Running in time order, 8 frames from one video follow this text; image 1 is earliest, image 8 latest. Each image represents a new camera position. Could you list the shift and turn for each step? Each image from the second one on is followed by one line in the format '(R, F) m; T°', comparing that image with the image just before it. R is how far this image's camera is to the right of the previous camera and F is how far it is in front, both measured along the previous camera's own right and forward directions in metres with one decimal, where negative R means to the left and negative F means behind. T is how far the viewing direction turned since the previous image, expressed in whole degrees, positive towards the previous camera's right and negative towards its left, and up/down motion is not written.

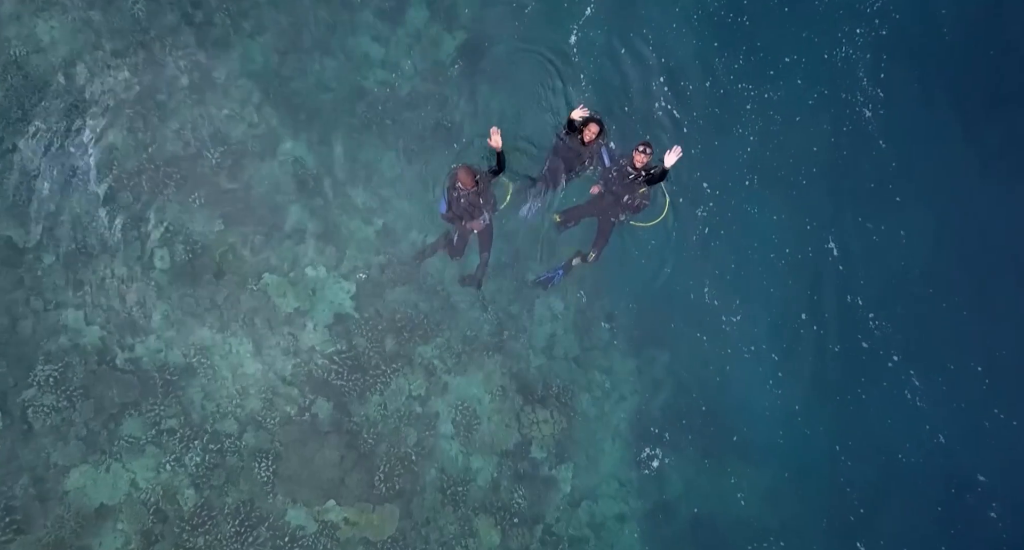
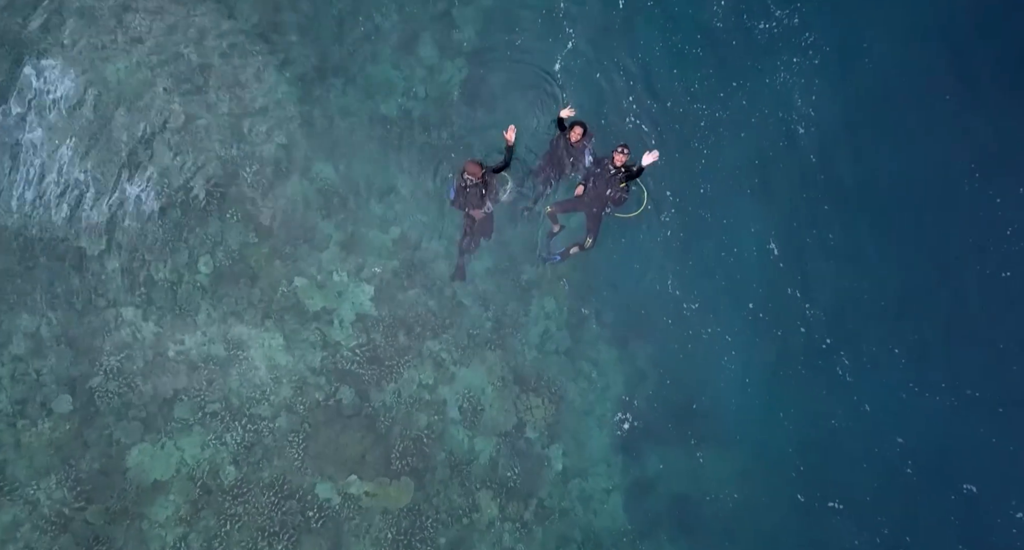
(+1.7, -1.0) m; -8°
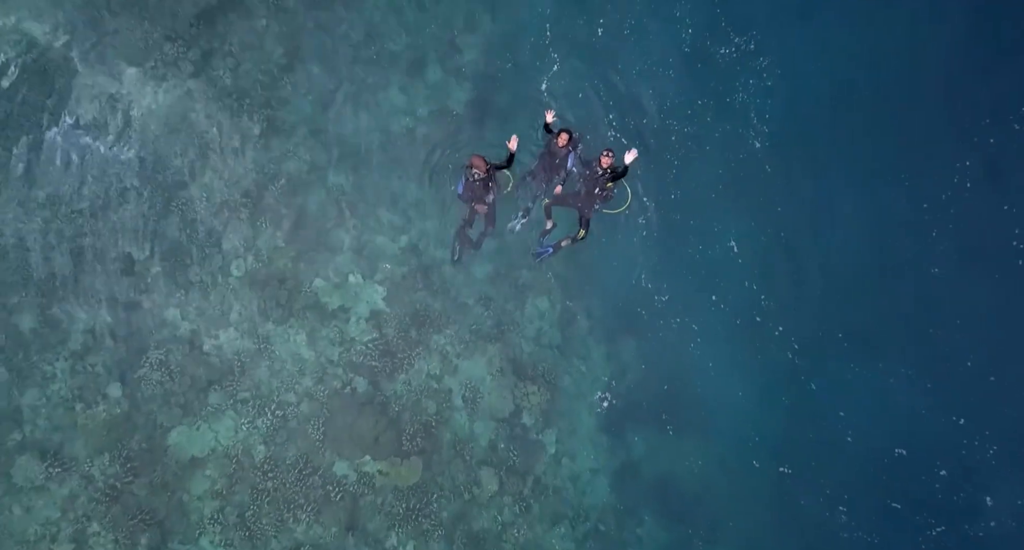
(+0.3, -1.6) m; -1°
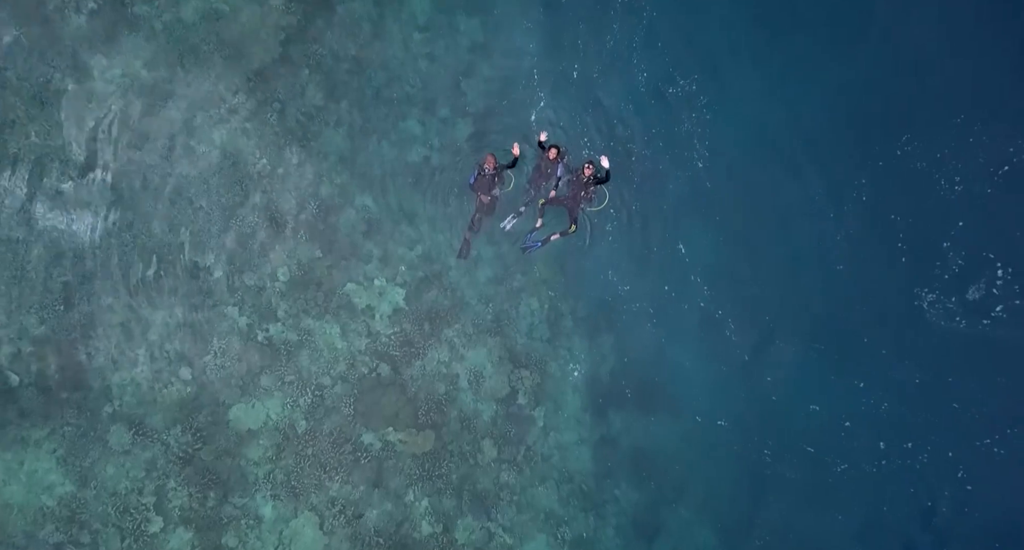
(+0.4, -3.0) m; -1°
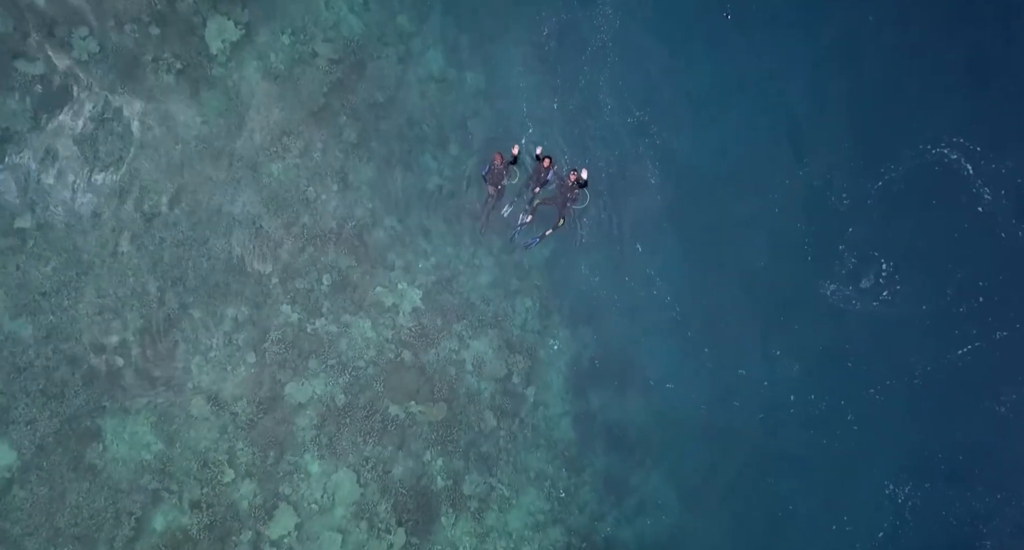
(+0.7, -4.3) m; -1°
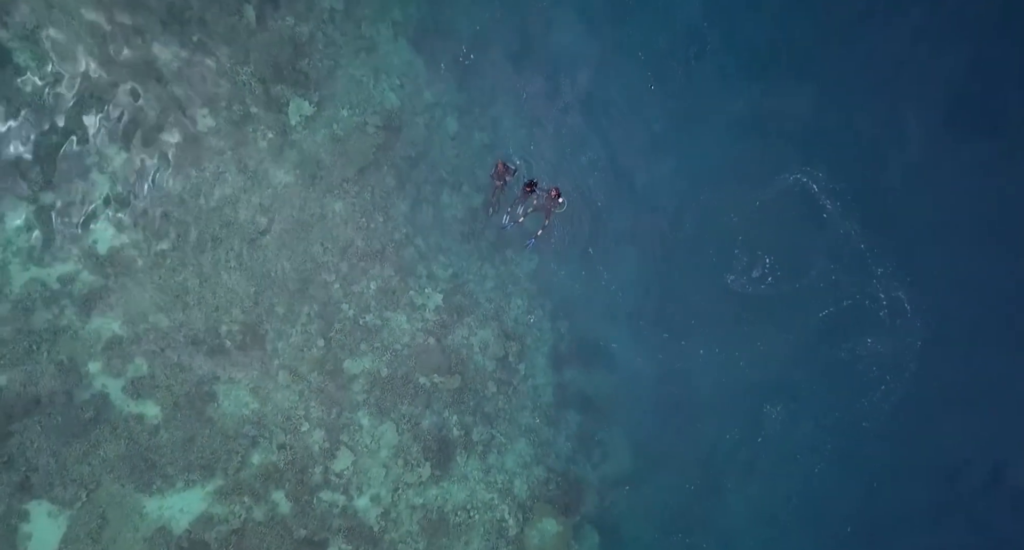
(+1.3, -8.0) m; -2°
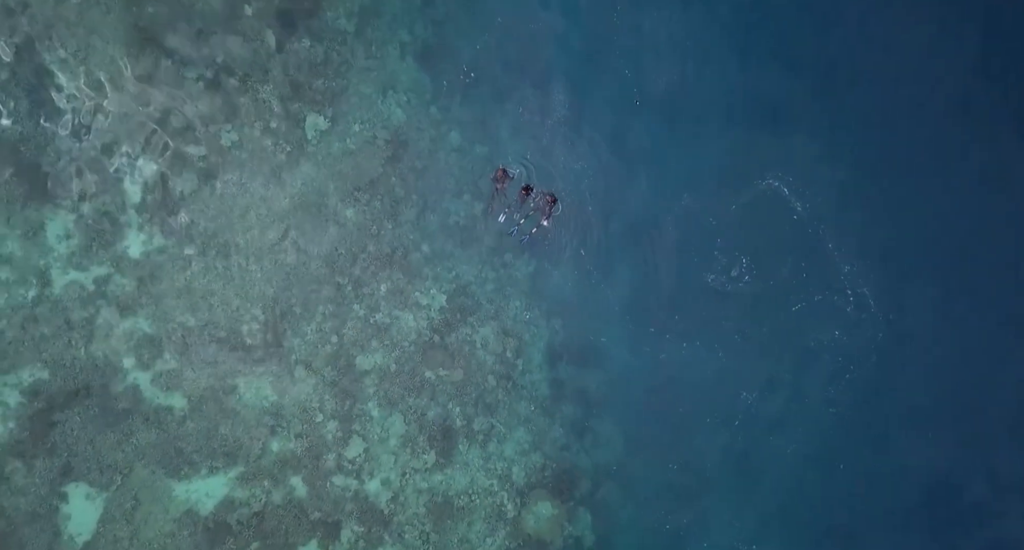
(+0.3, -2.4) m; 0°
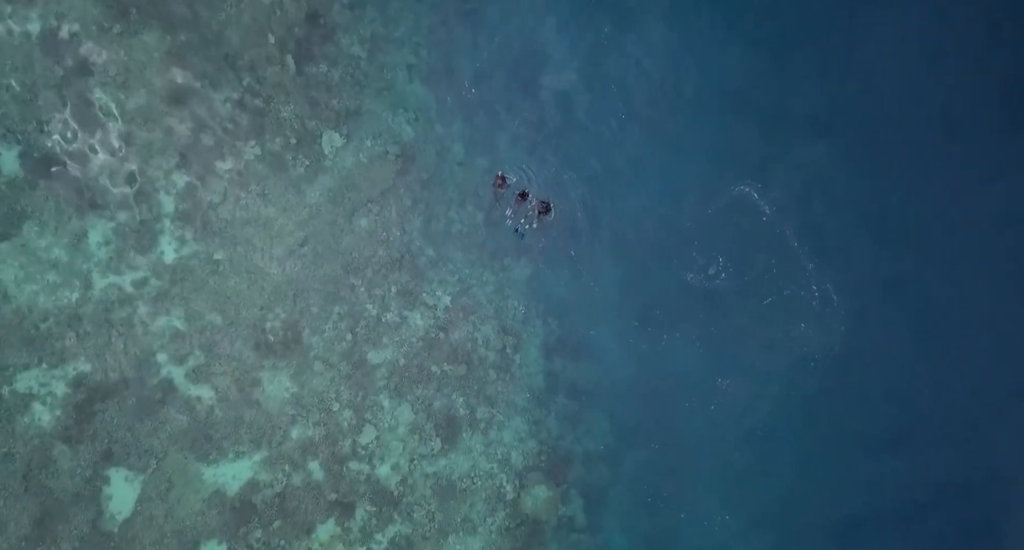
(+0.4, -2.9) m; -1°
